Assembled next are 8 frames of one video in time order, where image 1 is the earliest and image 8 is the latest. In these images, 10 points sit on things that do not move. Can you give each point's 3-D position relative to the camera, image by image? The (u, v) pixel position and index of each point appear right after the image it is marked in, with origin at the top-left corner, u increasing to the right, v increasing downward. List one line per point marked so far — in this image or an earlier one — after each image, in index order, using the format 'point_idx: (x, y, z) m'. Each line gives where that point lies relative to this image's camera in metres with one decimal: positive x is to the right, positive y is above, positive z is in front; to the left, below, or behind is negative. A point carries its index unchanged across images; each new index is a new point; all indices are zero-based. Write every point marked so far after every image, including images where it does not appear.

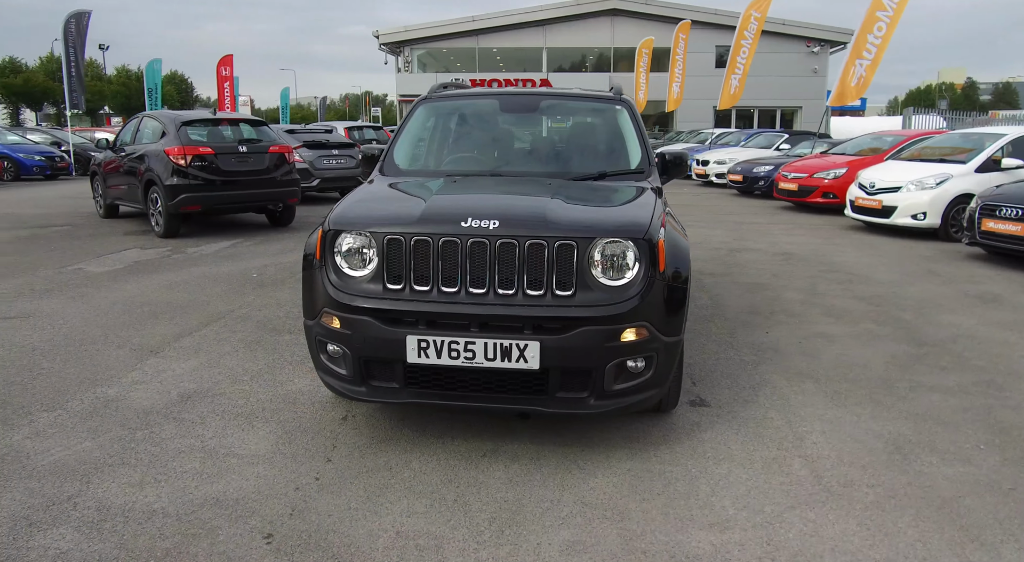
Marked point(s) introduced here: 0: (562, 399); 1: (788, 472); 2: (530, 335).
0: (+0.2, -0.5, +3.0) m
1: (+1.2, -0.8, +3.0) m
2: (+0.1, -0.2, +2.9) m
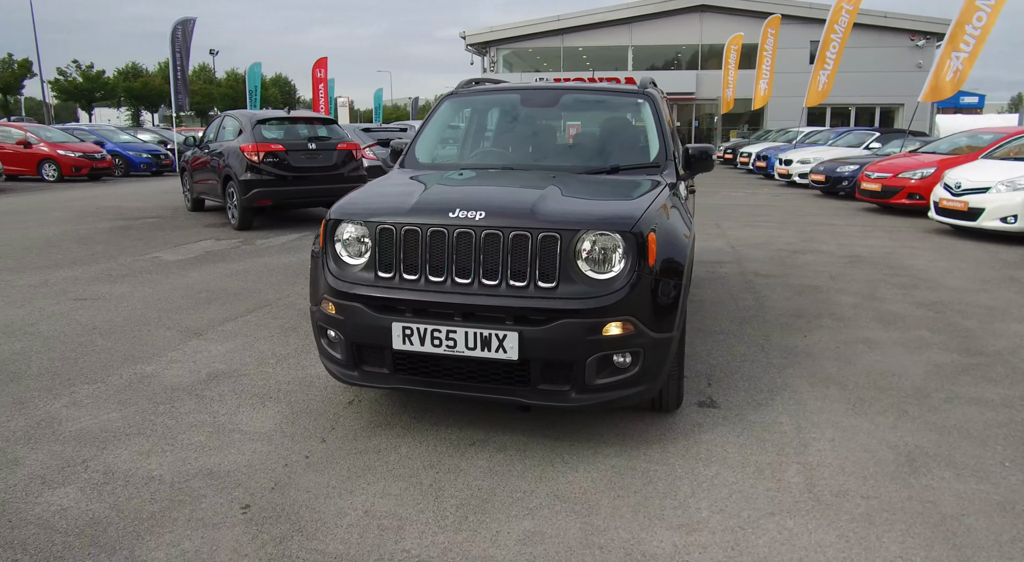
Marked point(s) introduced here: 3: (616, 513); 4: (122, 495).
0: (+0.1, -0.5, +3.0) m
1: (+1.1, -0.8, +2.9) m
2: (0.0, -0.2, +2.9) m
3: (+0.4, -0.9, +2.6) m
4: (-1.6, -0.9, +2.8) m
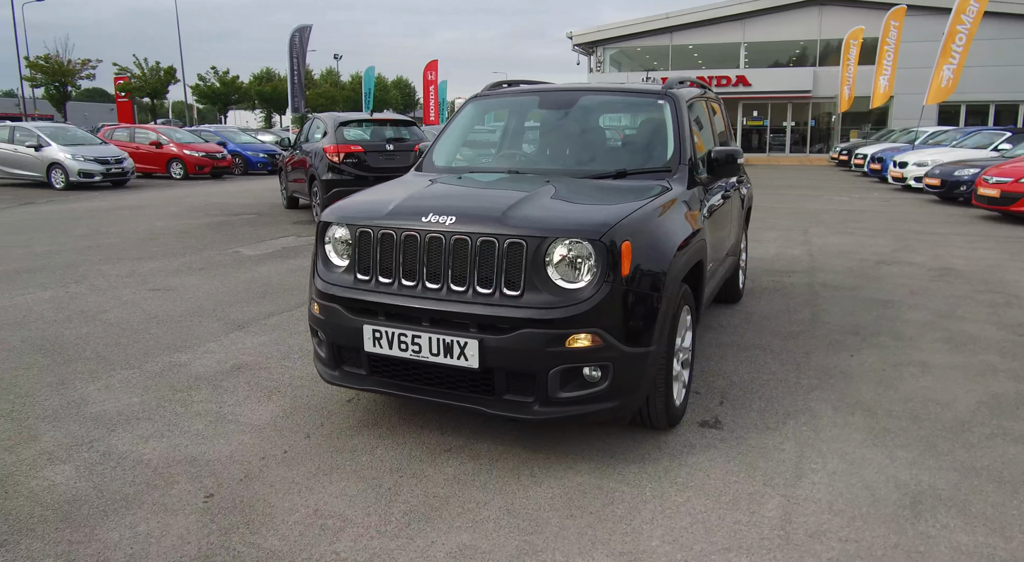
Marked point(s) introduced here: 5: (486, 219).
0: (0.0, -0.5, +2.9) m
1: (+0.9, -0.9, +2.7) m
2: (-0.2, -0.2, +2.9) m
3: (+0.2, -0.9, +2.5) m
4: (-1.8, -0.8, +3.0) m
5: (-0.1, +0.3, +2.9) m
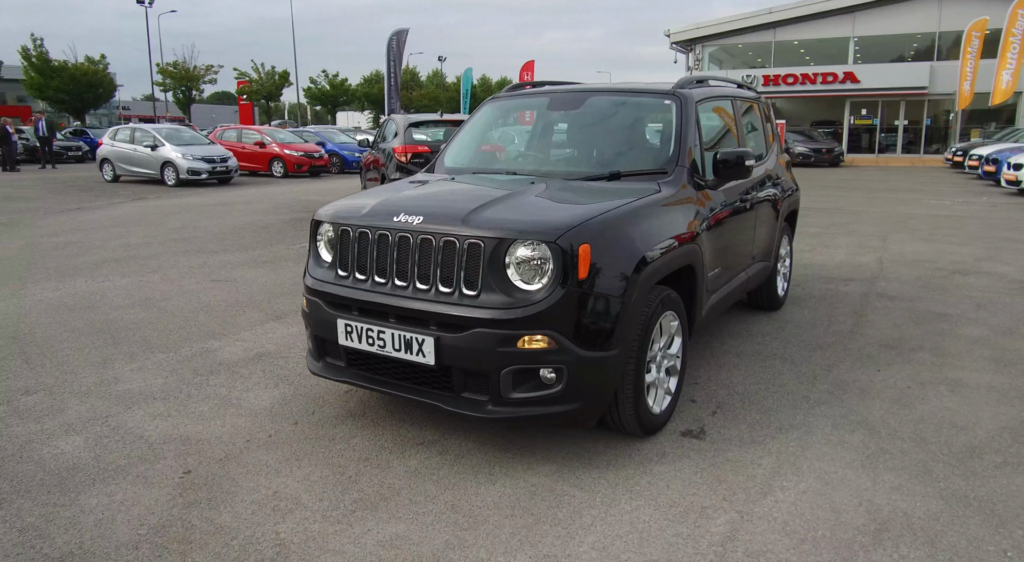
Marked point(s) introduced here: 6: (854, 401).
0: (-0.2, -0.5, +2.9) m
1: (+0.7, -0.9, +2.6) m
2: (-0.3, -0.2, +2.9) m
3: (-0.1, -0.9, +2.5) m
4: (-1.9, -0.8, +3.3) m
5: (-0.3, +0.3, +3.0) m
6: (+1.9, -0.7, +3.8) m
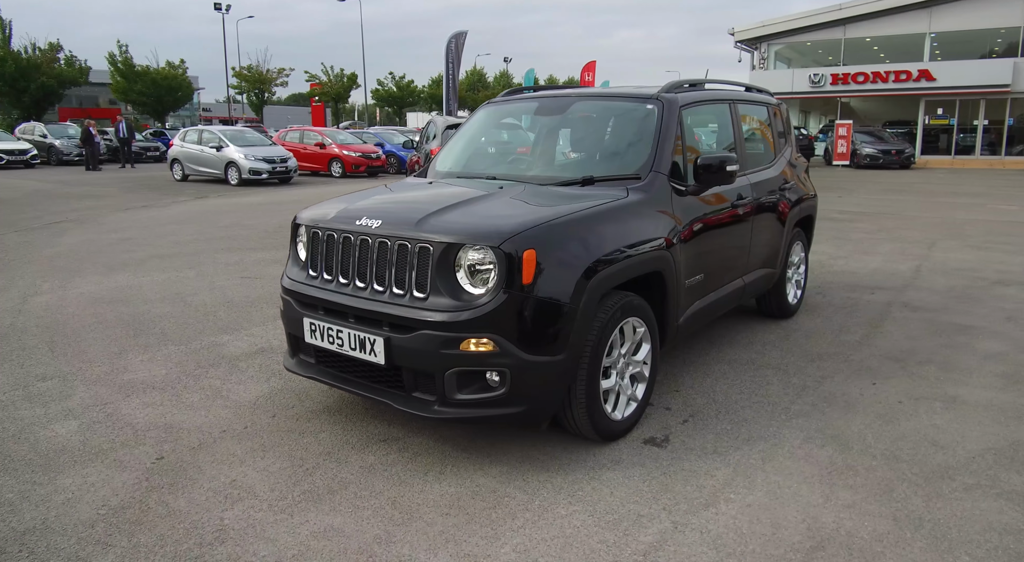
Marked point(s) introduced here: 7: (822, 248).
0: (-0.4, -0.5, +3.0) m
1: (+0.4, -0.9, +2.6) m
2: (-0.6, -0.2, +3.0) m
3: (-0.3, -0.9, +2.6) m
4: (-2.1, -0.8, +3.5) m
5: (-0.5, +0.3, +3.1) m
6: (+1.7, -0.7, +3.7) m
7: (+4.0, +0.4, +8.8) m
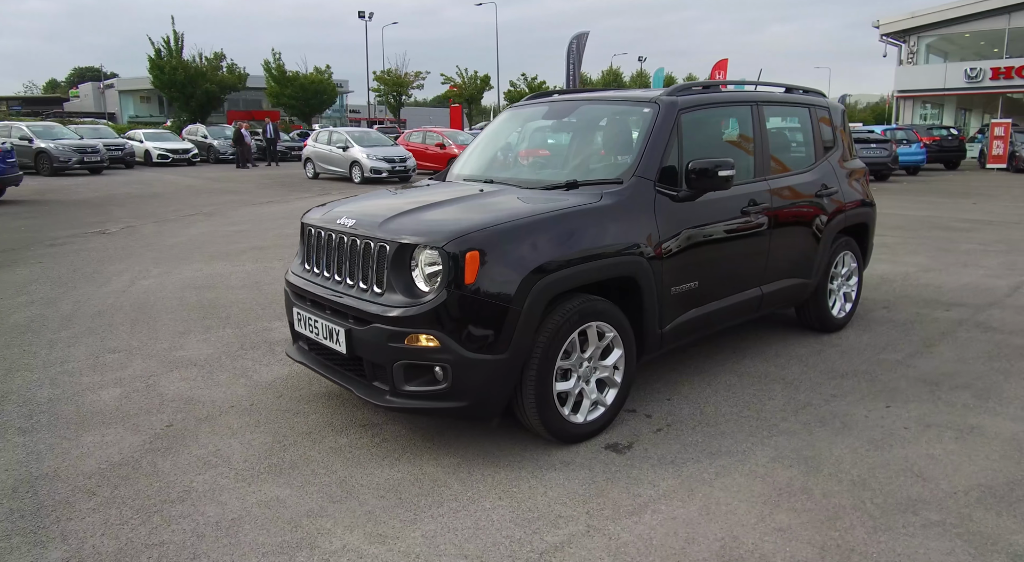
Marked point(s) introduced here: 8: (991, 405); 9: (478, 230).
0: (-0.7, -0.5, +3.2) m
1: (+0.1, -1.0, +2.7) m
2: (-0.8, -0.2, +3.3) m
3: (-0.7, -0.9, +2.8) m
4: (-2.2, -0.7, +4.0) m
5: (-0.7, +0.3, +3.3) m
6: (+1.6, -0.8, +3.5) m
7: (+4.8, +0.3, +8.1) m
8: (+2.7, -0.7, +3.8) m
9: (-0.1, +0.2, +3.1) m
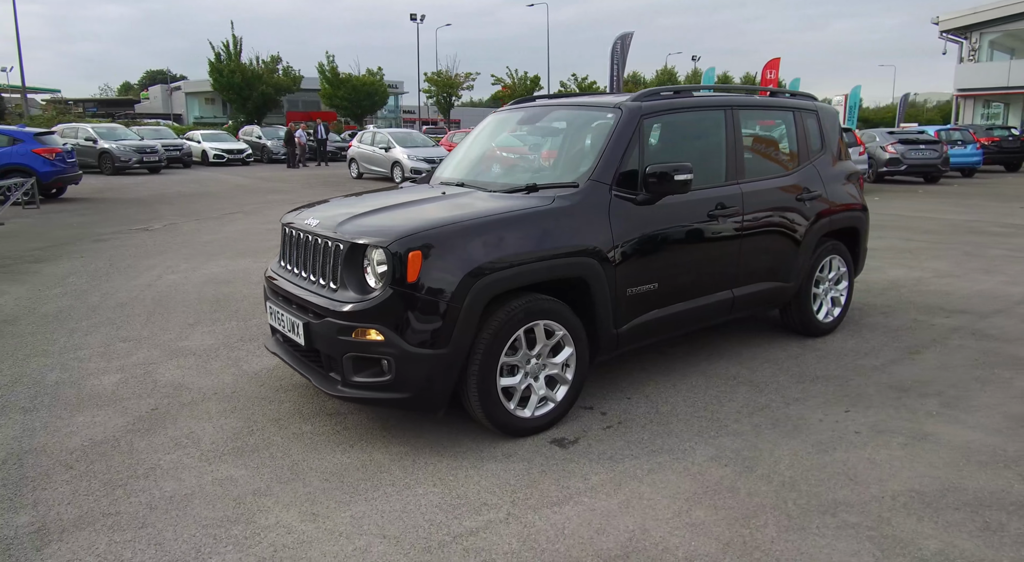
0: (-0.9, -0.5, +3.4) m
1: (-0.2, -1.0, +2.8) m
2: (-1.0, -0.2, +3.5) m
3: (-1.0, -0.9, +3.0) m
4: (-2.4, -0.7, +4.3) m
5: (-0.9, +0.3, +3.5) m
6: (+1.3, -0.8, +3.5) m
7: (+4.9, +0.2, +7.9) m
8: (+2.5, -0.7, +3.8) m
9: (-0.4, +0.2, +3.2) m
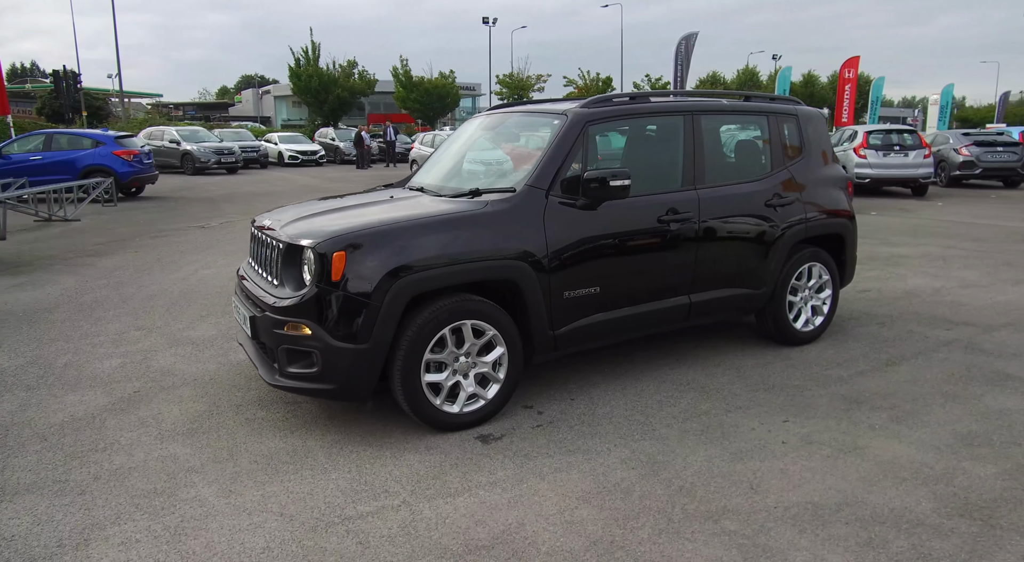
0: (-1.3, -0.5, +3.7) m
1: (-0.7, -1.0, +3.0) m
2: (-1.4, -0.2, +3.7) m
3: (-1.4, -0.9, +3.3) m
4: (-2.7, -0.6, +4.8) m
5: (-1.2, +0.3, +3.8) m
6: (+0.9, -0.8, +3.5) m
7: (+5.0, +0.1, +7.5) m
8: (+2.1, -0.8, +3.7) m
9: (-0.8, +0.2, +3.4) m
